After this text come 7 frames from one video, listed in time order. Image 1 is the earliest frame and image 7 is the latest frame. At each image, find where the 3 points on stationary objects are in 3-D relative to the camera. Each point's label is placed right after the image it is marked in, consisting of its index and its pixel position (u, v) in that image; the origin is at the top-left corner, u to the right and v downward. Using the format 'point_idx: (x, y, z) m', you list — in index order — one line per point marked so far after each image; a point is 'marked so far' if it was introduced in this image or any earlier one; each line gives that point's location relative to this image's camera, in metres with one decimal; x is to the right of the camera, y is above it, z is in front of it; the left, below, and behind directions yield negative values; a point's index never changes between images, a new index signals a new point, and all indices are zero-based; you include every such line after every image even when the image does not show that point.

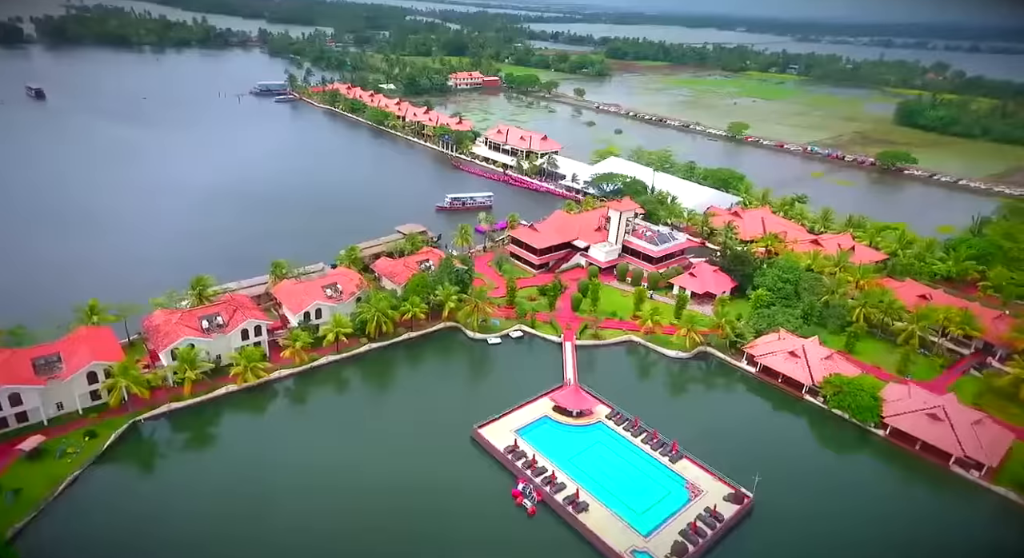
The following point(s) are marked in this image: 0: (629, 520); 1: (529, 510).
0: (+3.8, -7.9, +19.0) m
1: (+0.4, -7.7, +19.2) m
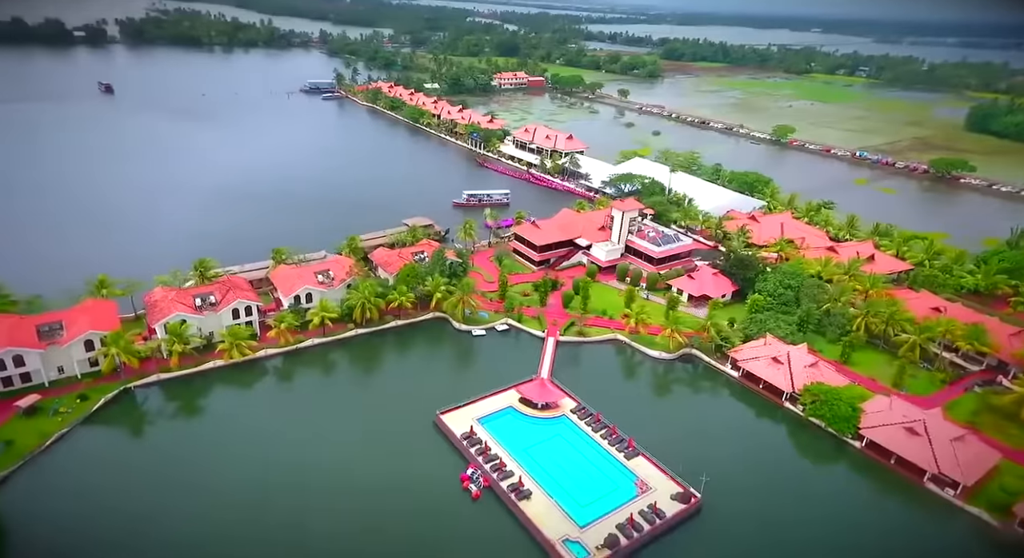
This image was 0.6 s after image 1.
0: (+1.8, -7.7, +19.3) m
1: (-1.5, -7.4, +19.8) m
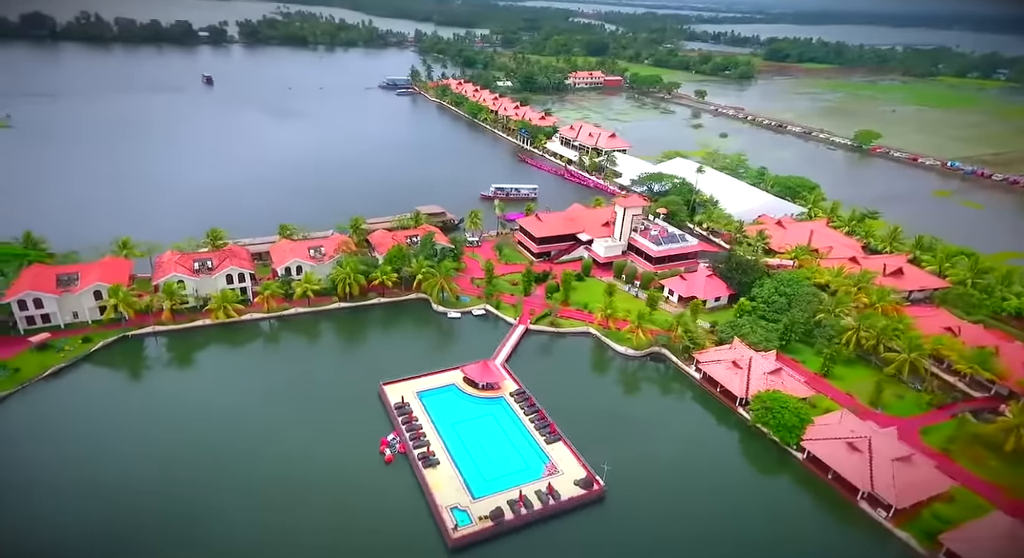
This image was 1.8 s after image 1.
0: (-1.5, -7.1, +20.2) m
1: (-4.7, -6.5, +21.2) m
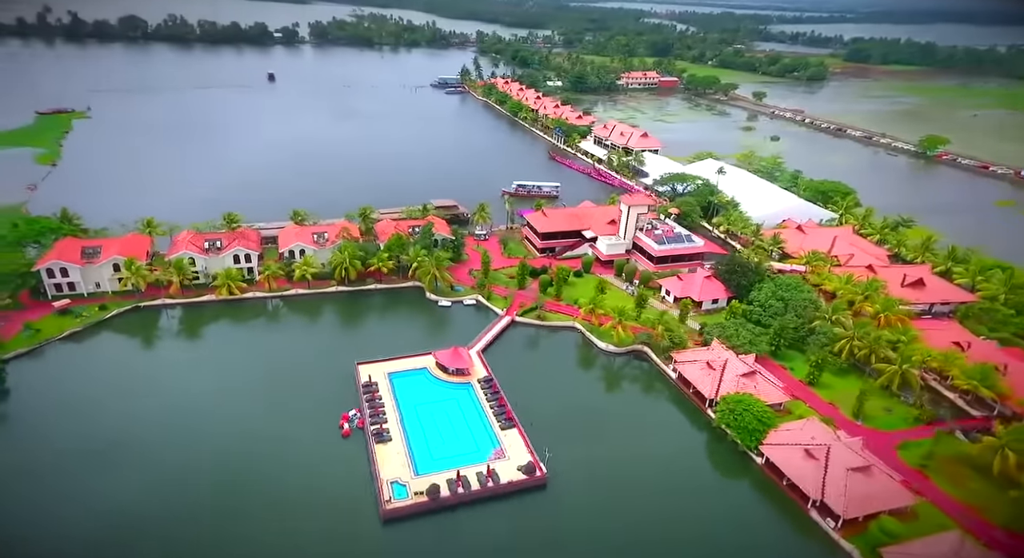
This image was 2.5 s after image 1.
0: (-3.5, -6.6, +21.0) m
1: (-6.5, -5.8, +22.4) m
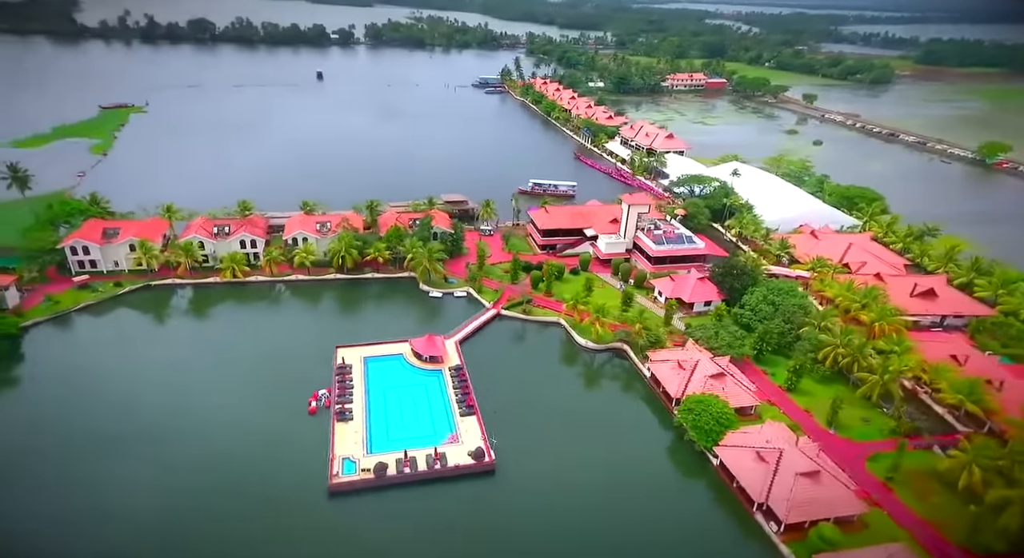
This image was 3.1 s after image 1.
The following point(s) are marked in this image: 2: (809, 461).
0: (-5.2, -6.1, +21.9) m
1: (-8.1, -5.2, +23.6) m
2: (+9.9, -6.1, +19.5) m
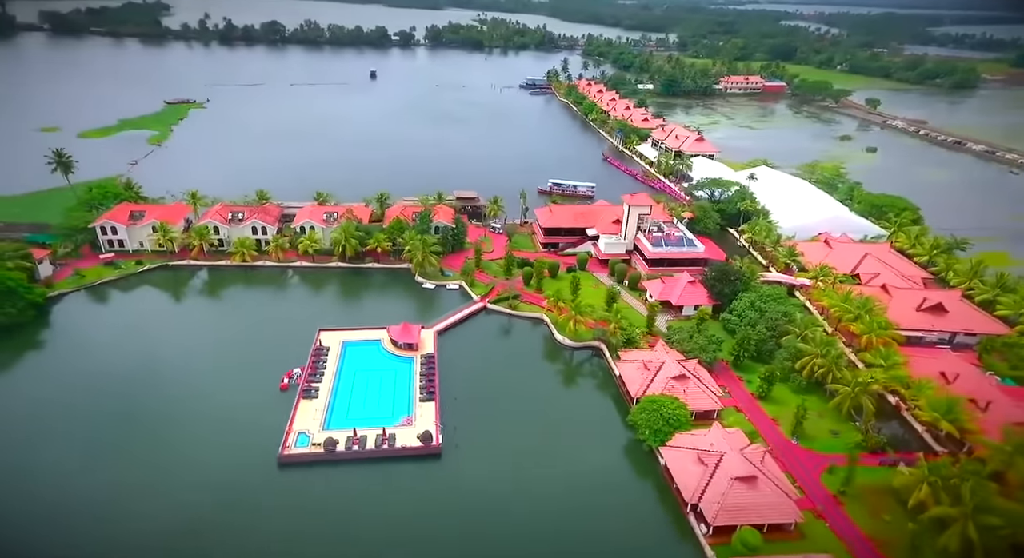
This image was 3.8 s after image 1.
0: (-7.1, -5.5, +23.2) m
1: (-9.7, -4.5, +25.1) m
2: (+7.7, -6.2, +19.2) m
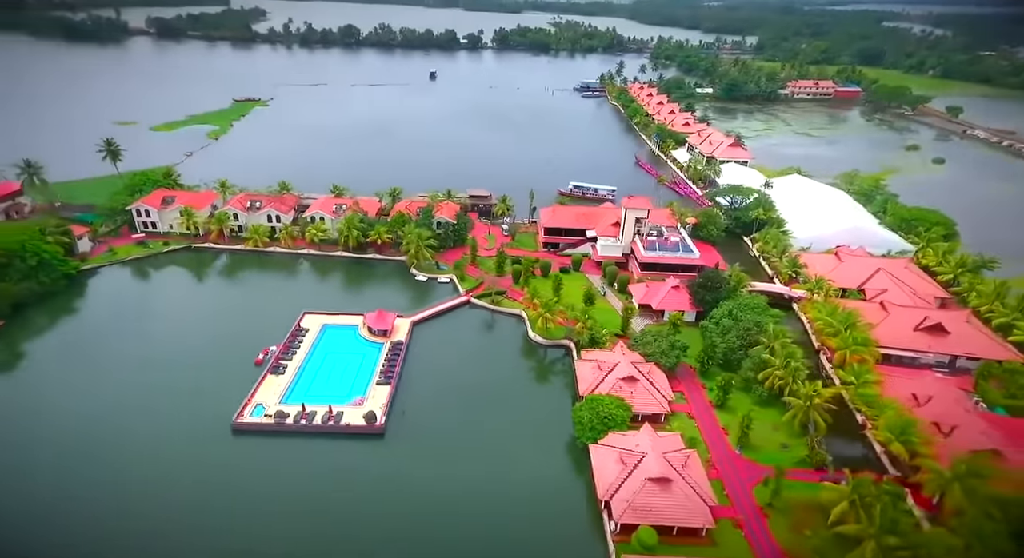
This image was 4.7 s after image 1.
0: (-9.3, -4.8, +24.9) m
1: (-11.6, -3.8, +27.2) m
2: (+4.9, -6.3, +19.1) m
